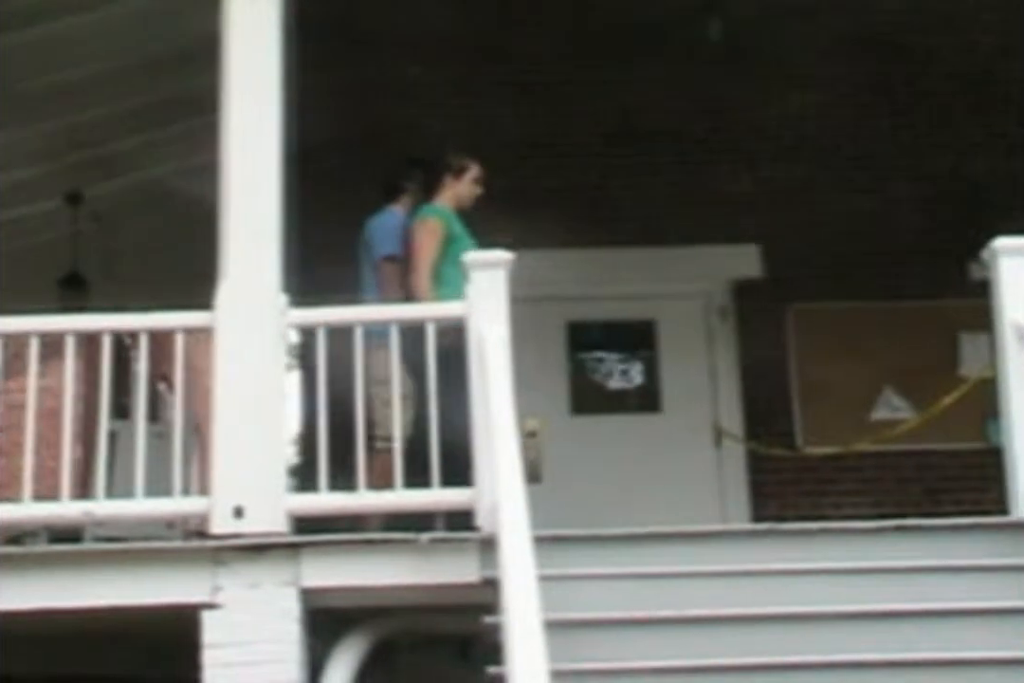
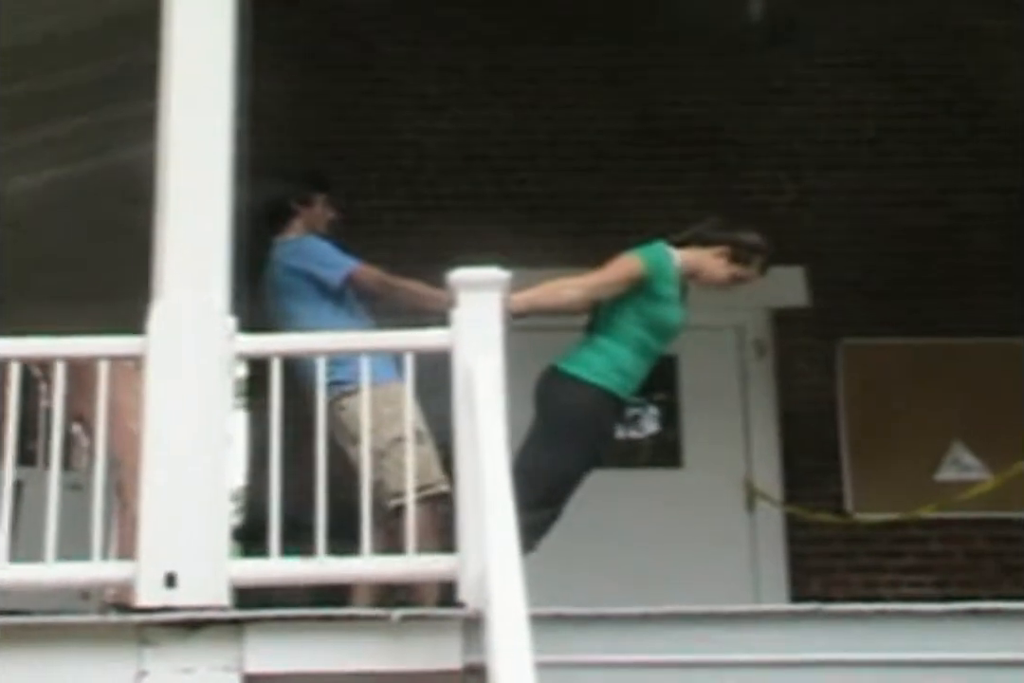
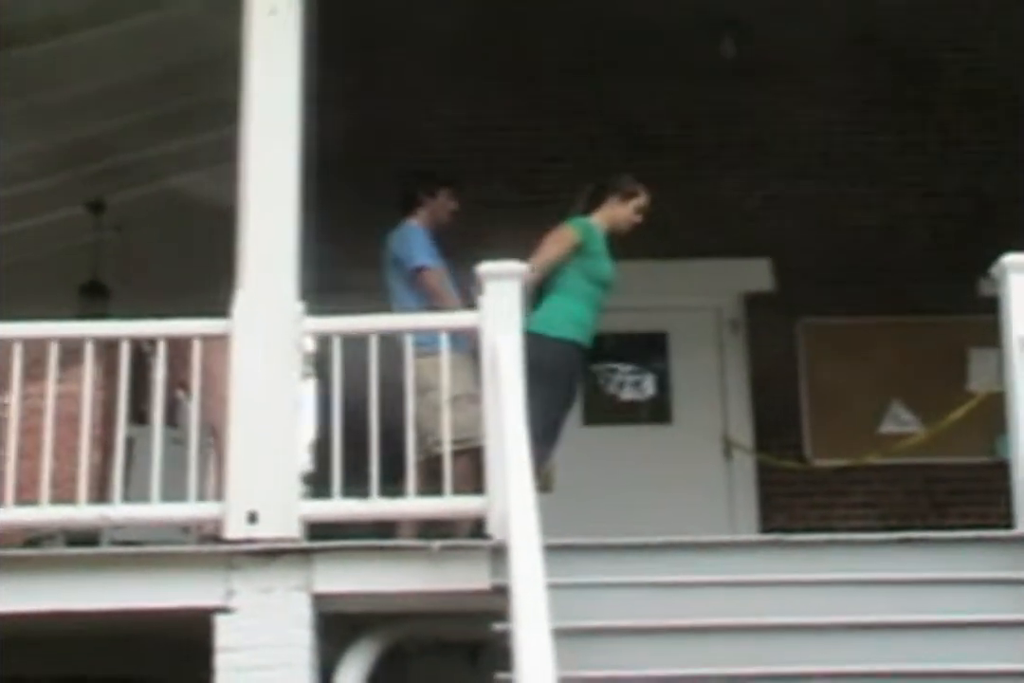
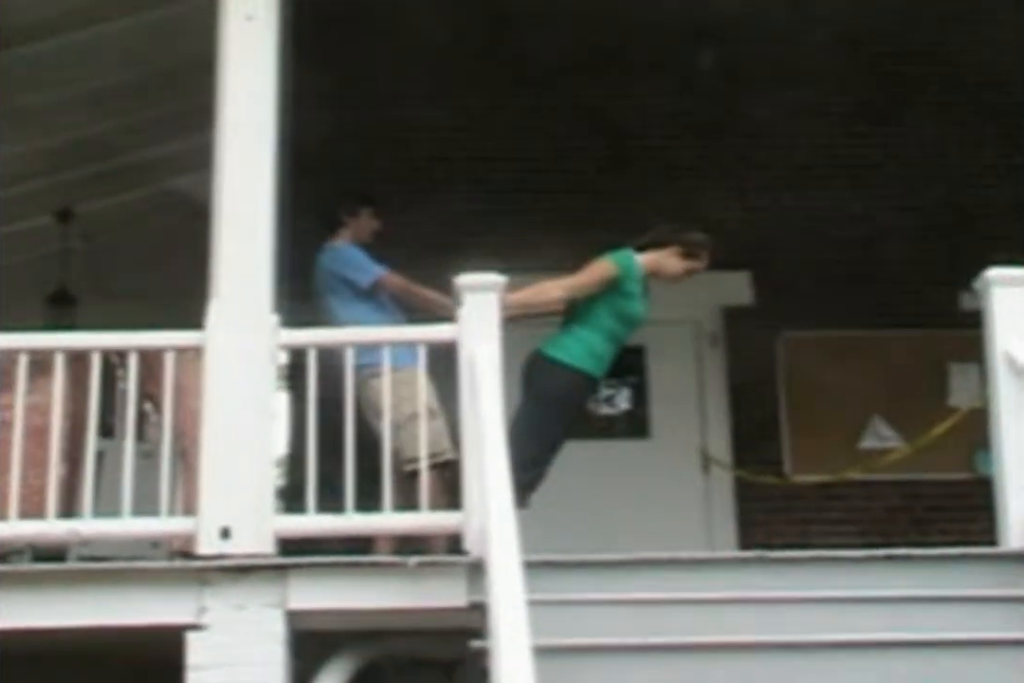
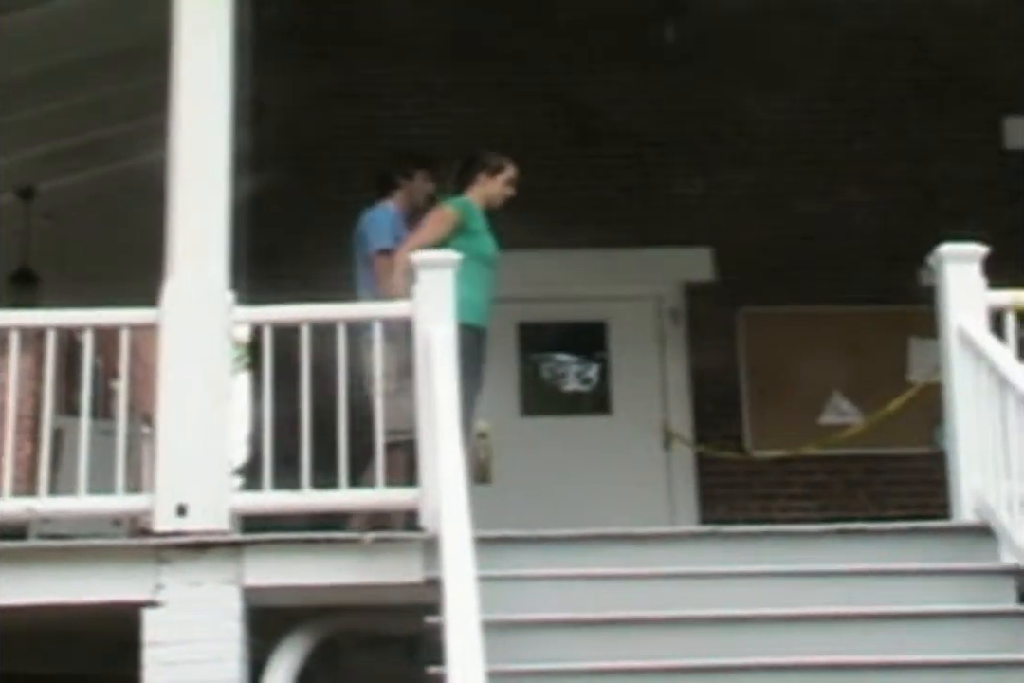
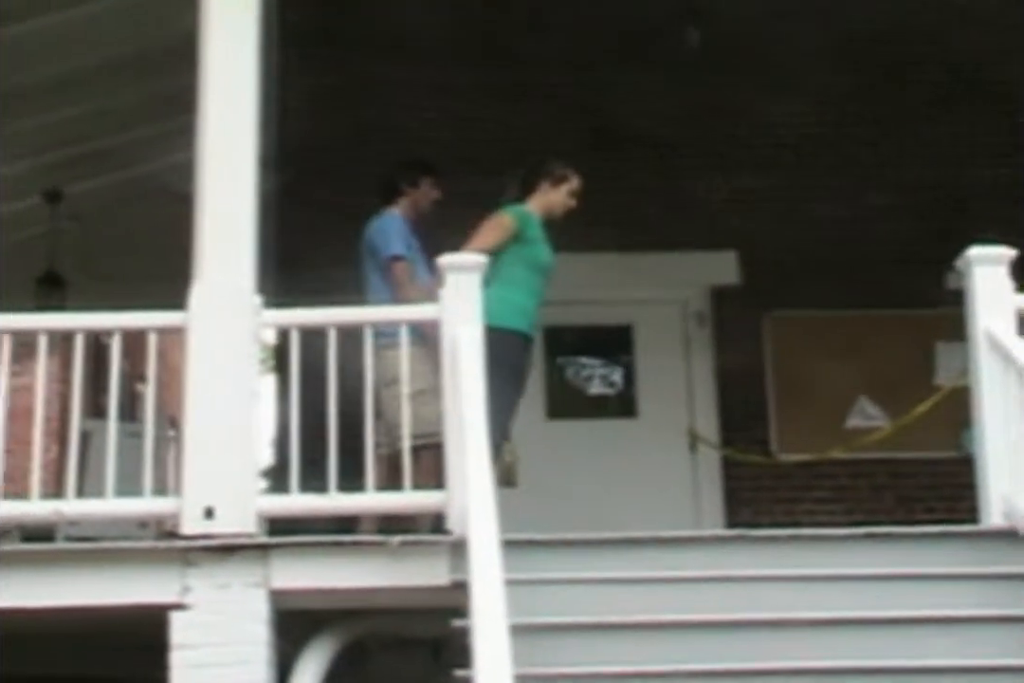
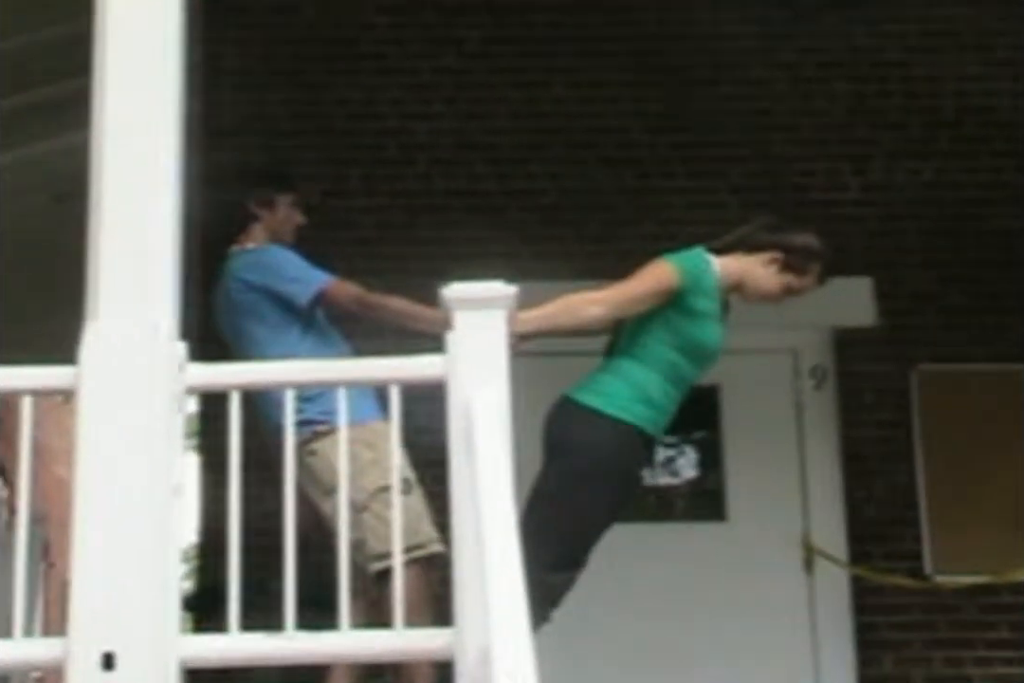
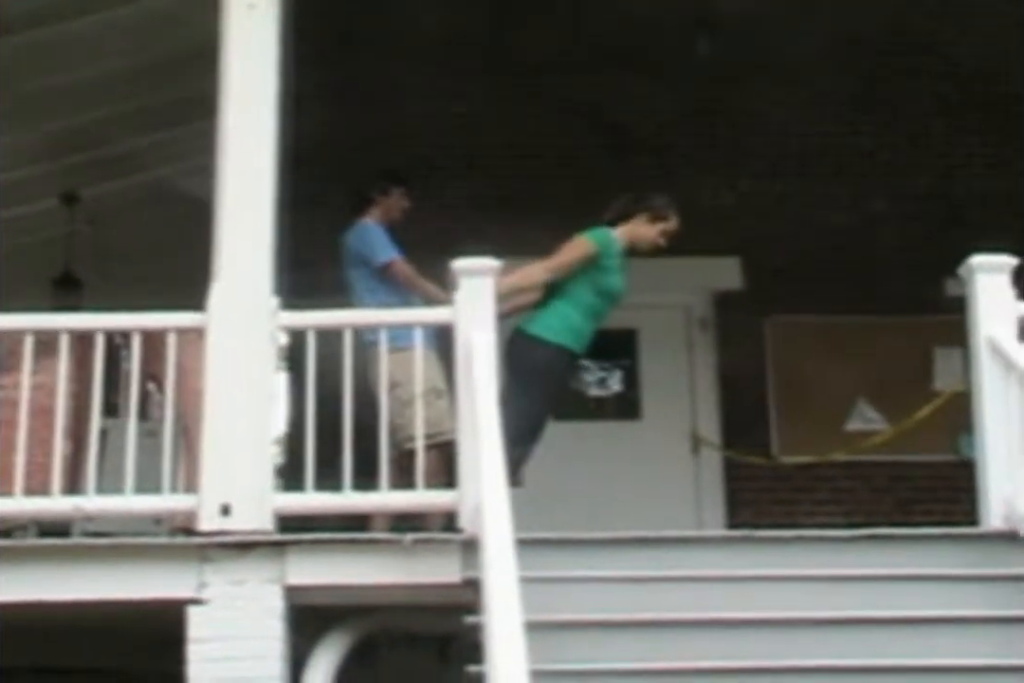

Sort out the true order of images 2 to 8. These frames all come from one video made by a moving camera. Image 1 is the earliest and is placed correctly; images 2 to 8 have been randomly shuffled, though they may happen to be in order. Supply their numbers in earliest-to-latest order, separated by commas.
5, 6, 3, 8, 4, 2, 7
